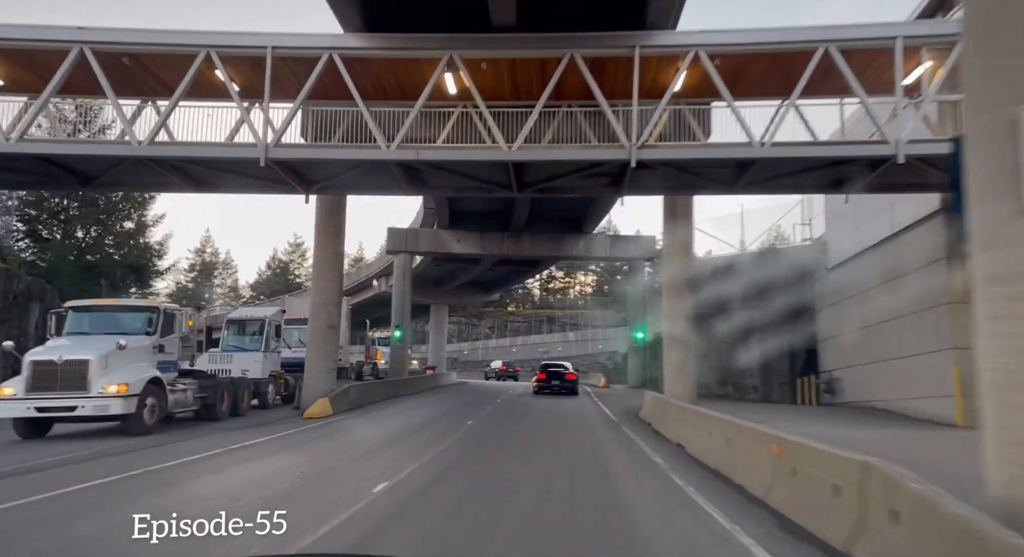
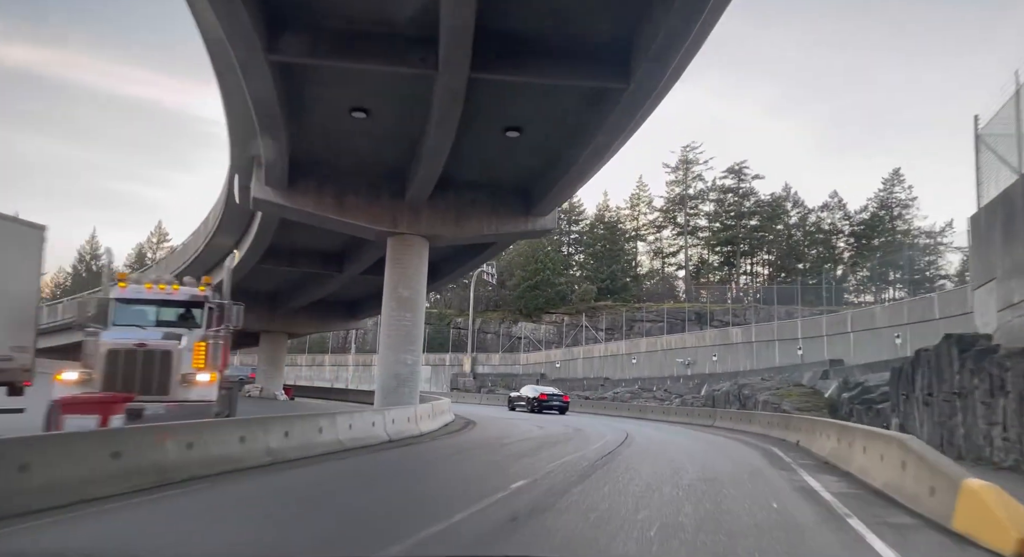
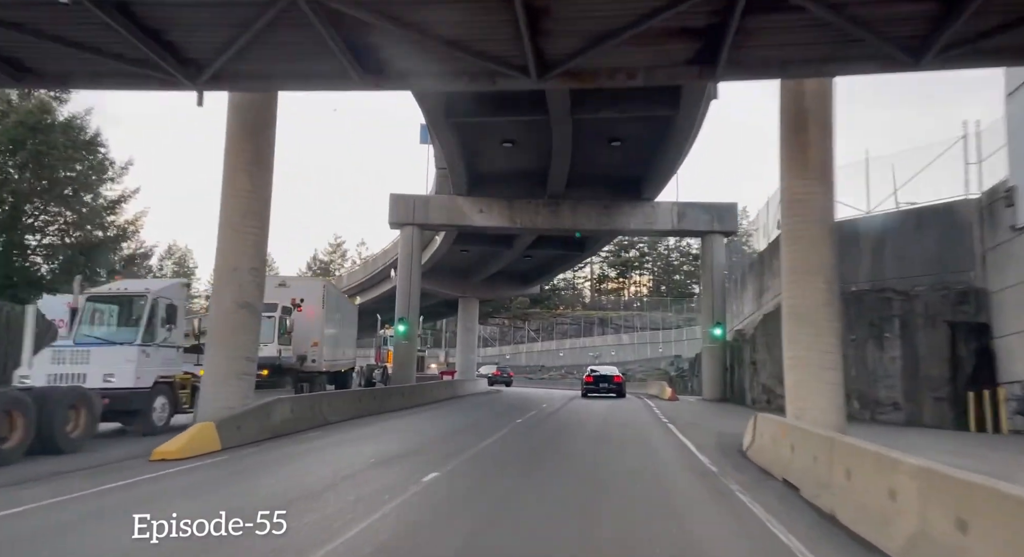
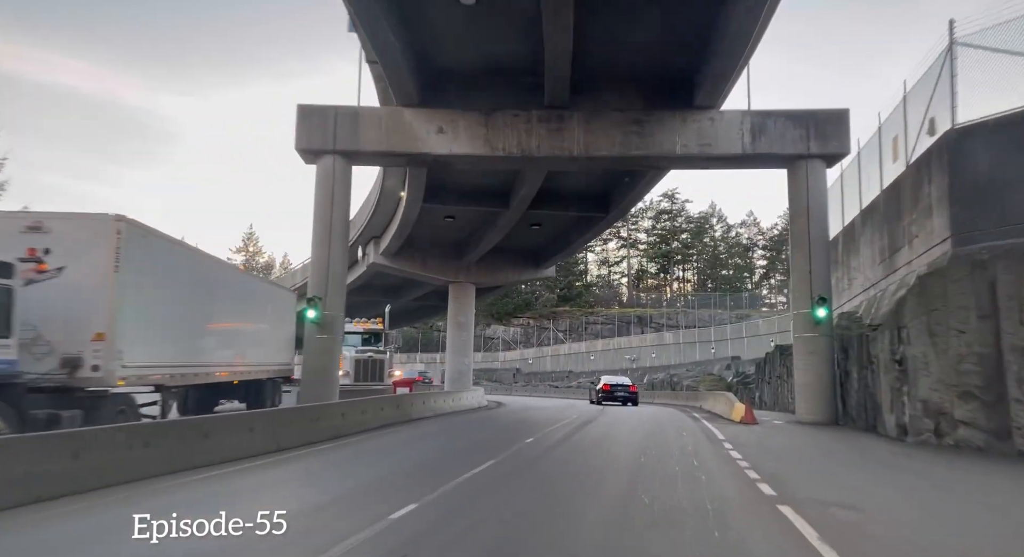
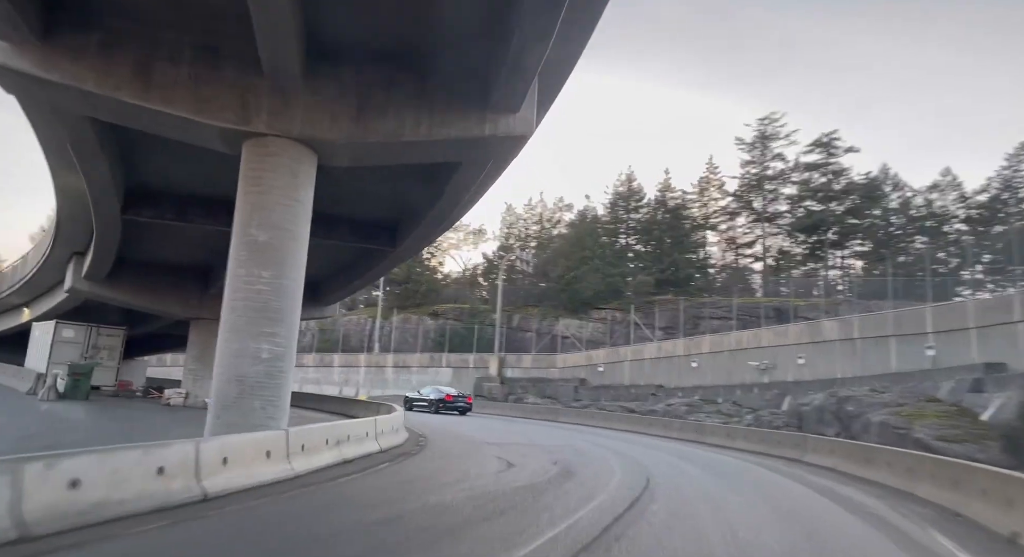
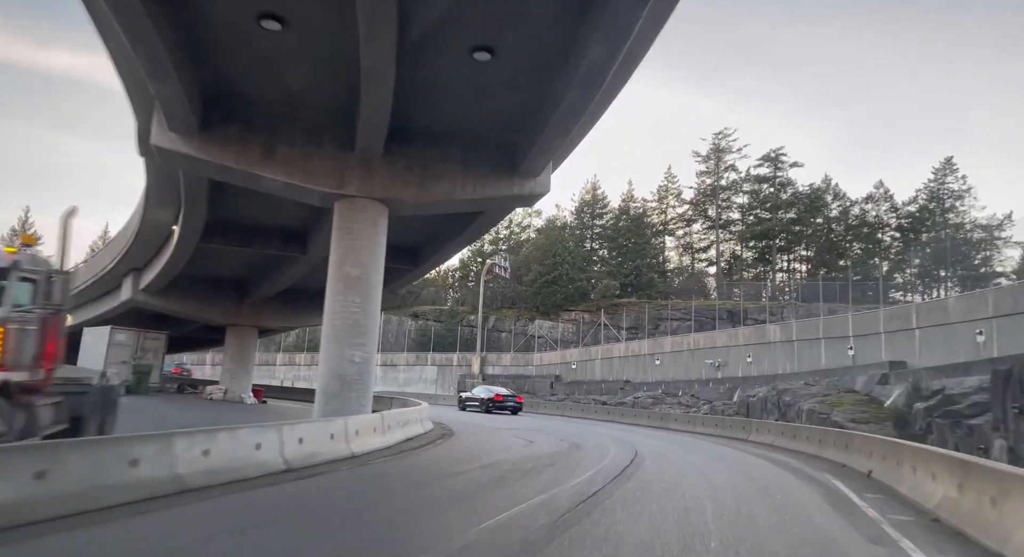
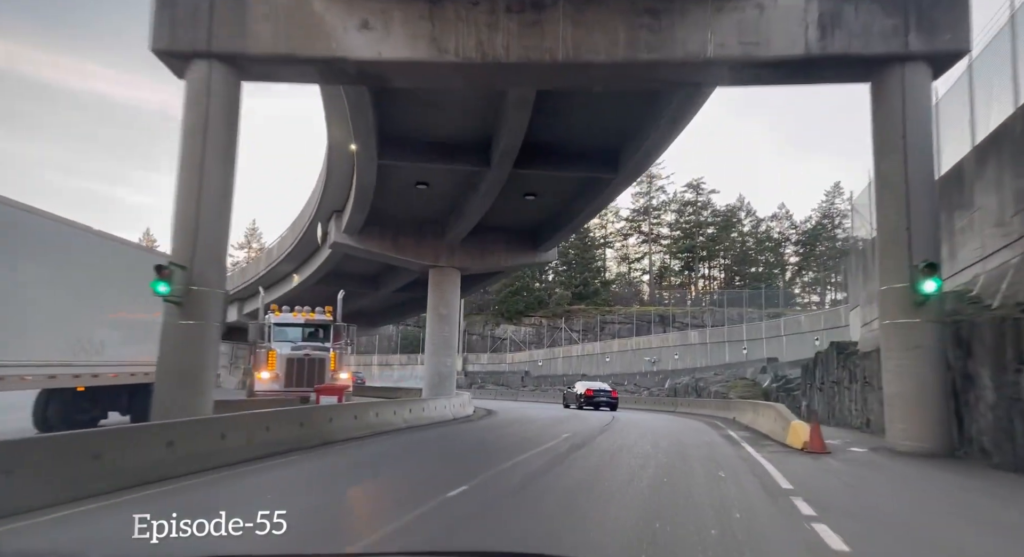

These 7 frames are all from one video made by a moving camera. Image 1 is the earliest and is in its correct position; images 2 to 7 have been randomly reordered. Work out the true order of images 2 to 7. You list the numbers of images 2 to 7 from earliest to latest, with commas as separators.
3, 4, 7, 2, 6, 5
